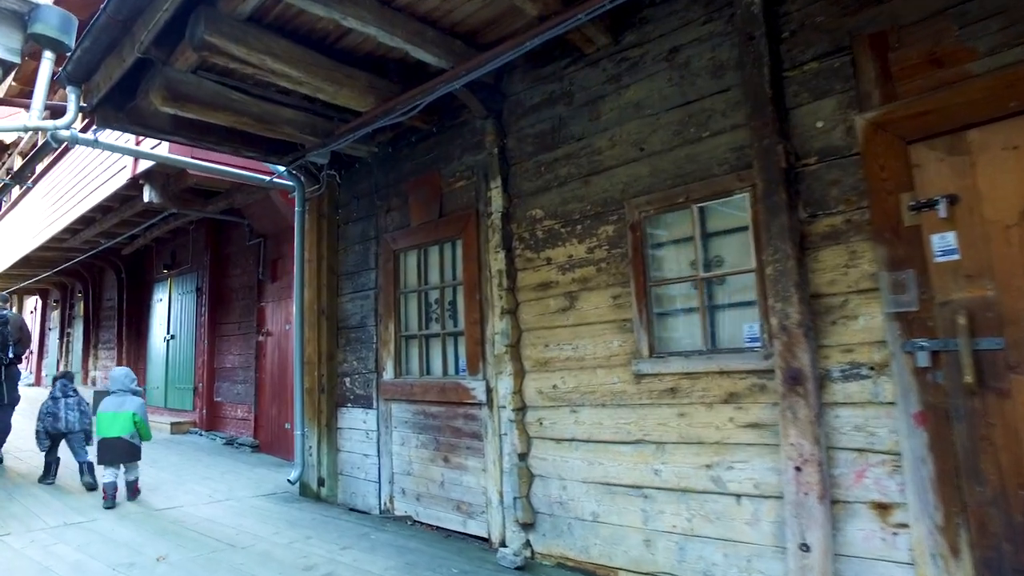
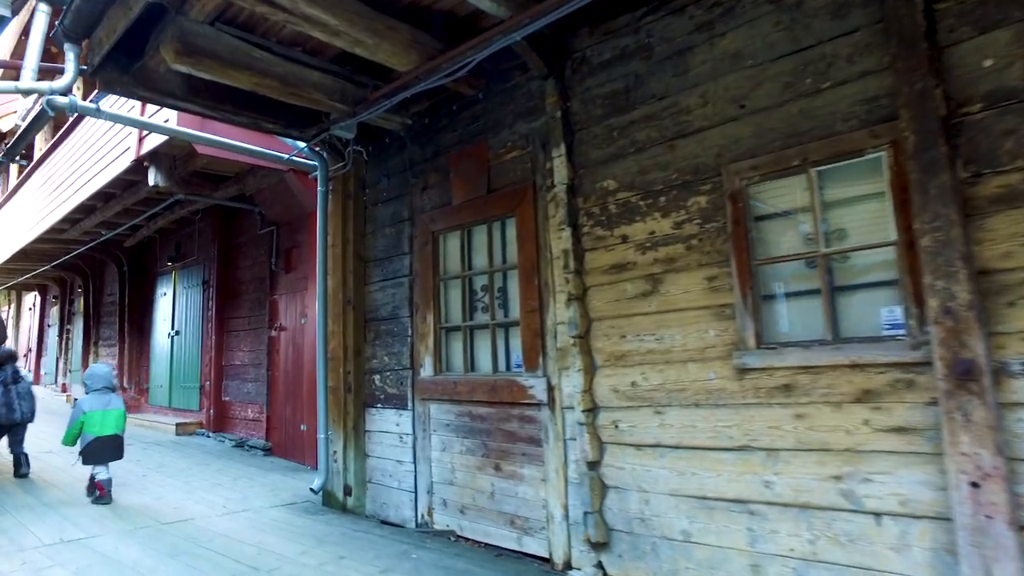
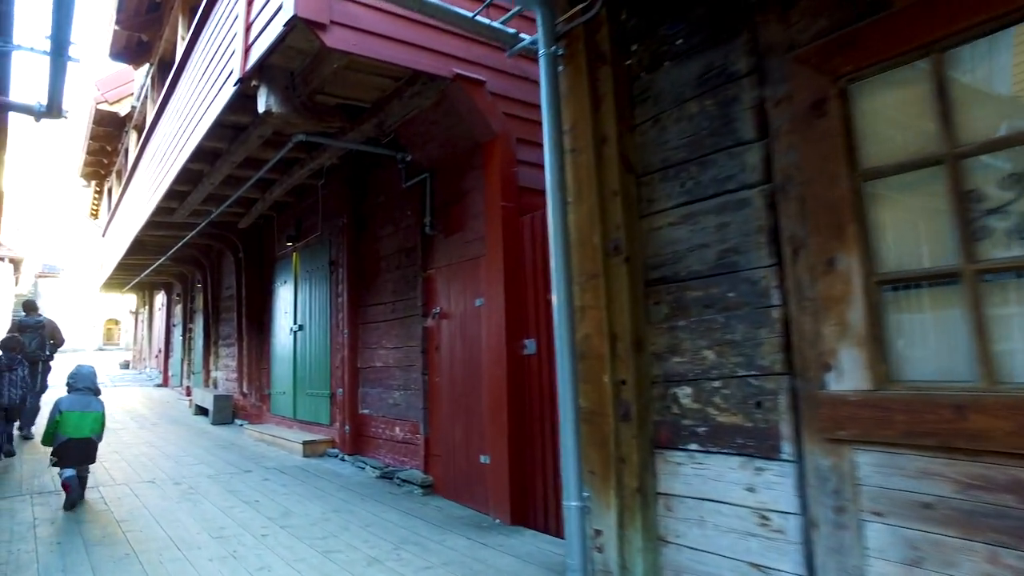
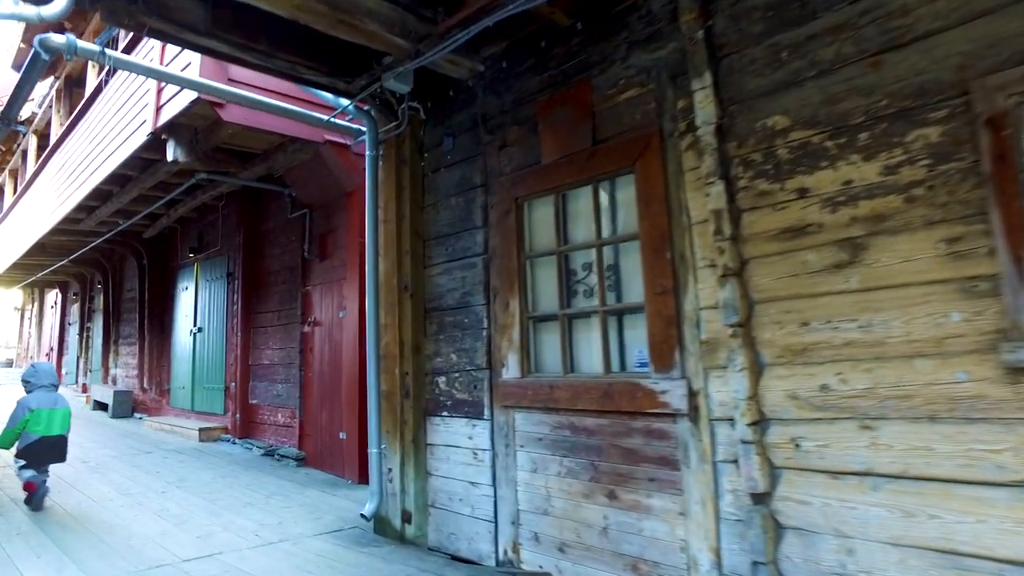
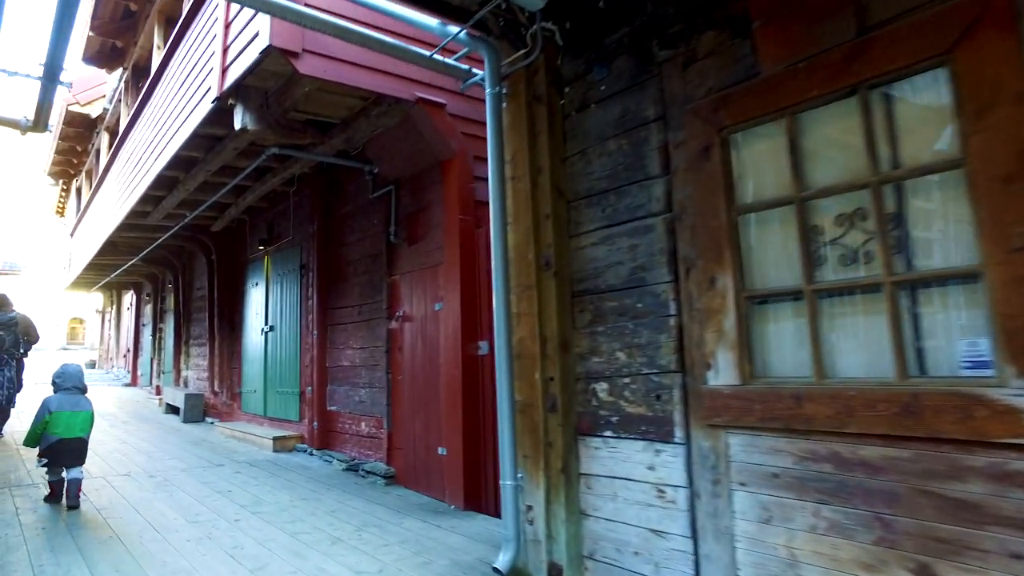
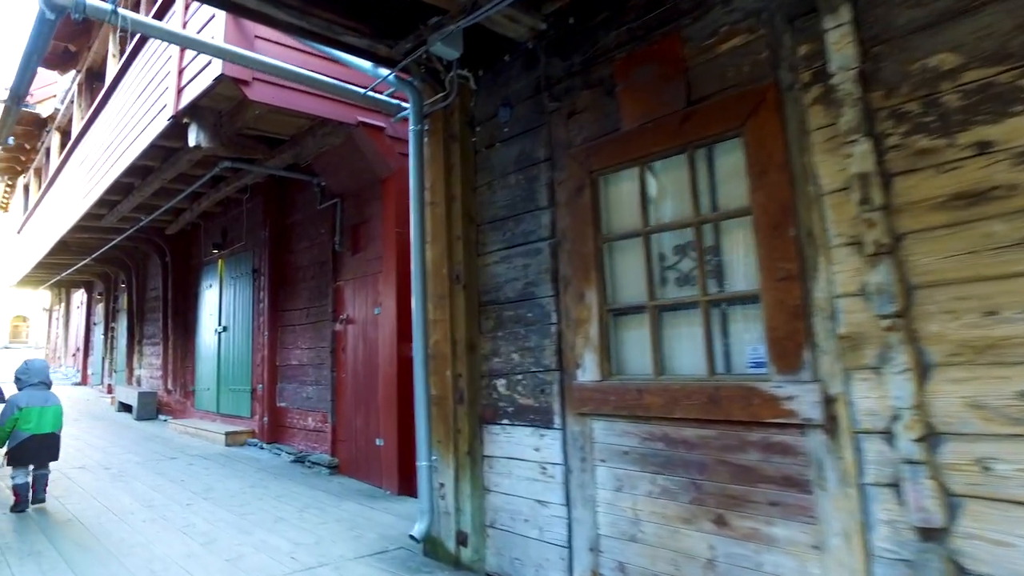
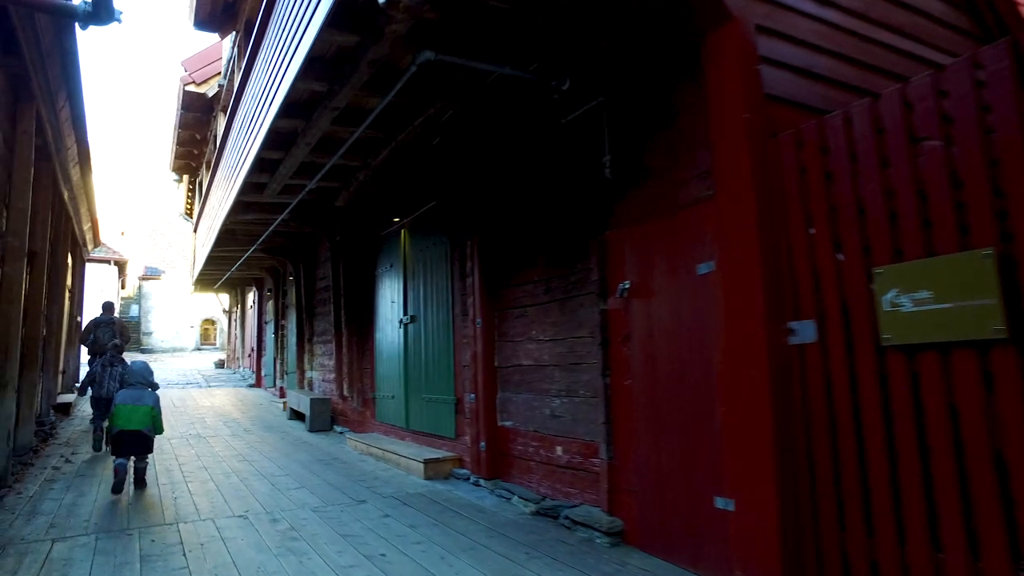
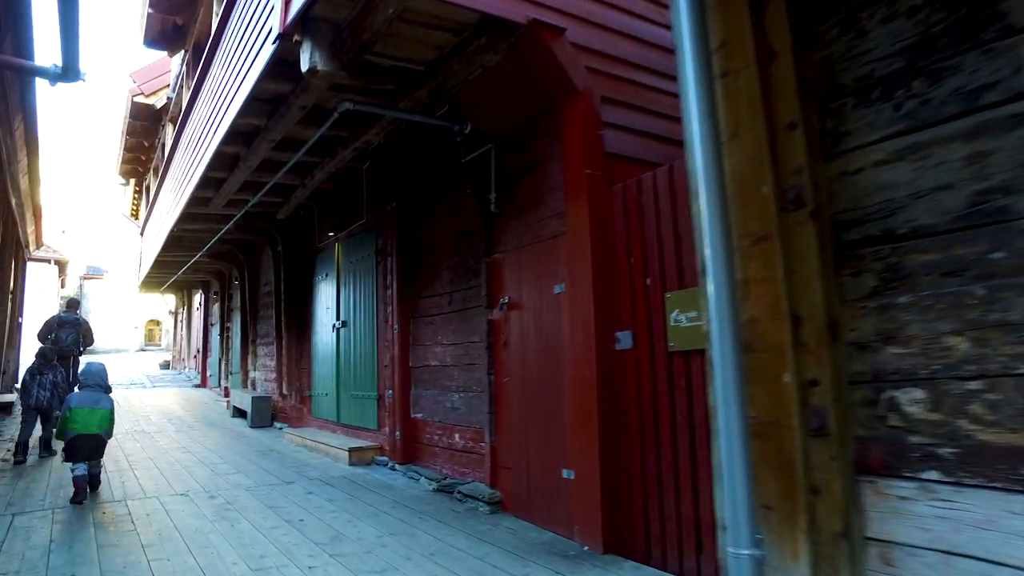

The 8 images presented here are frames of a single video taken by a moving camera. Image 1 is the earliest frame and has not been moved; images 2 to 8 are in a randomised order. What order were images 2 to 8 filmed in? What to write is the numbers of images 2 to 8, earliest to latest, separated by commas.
2, 4, 6, 5, 3, 8, 7
